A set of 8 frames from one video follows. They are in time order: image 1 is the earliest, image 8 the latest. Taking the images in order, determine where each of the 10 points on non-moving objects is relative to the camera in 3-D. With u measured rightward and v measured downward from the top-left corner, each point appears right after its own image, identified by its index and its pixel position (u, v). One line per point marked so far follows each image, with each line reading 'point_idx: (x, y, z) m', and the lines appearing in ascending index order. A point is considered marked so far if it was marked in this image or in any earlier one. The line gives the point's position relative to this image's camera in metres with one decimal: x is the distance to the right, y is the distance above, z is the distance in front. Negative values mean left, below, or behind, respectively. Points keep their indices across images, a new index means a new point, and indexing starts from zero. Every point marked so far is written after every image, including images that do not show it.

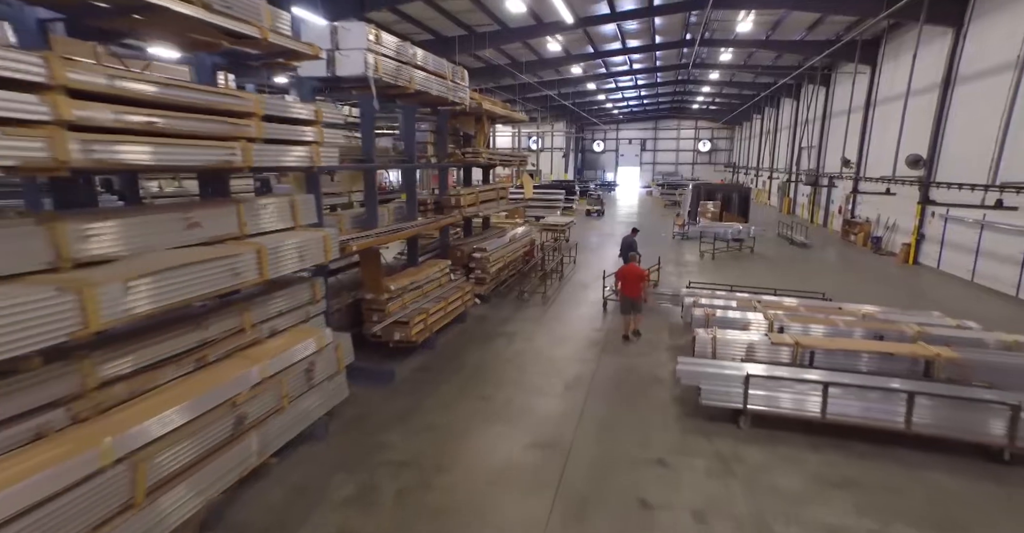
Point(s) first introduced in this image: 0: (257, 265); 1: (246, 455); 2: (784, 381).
0: (-2.0, 0.0, +3.7) m
1: (-1.9, -1.4, +3.4) m
2: (+2.4, -1.0, +4.3) m
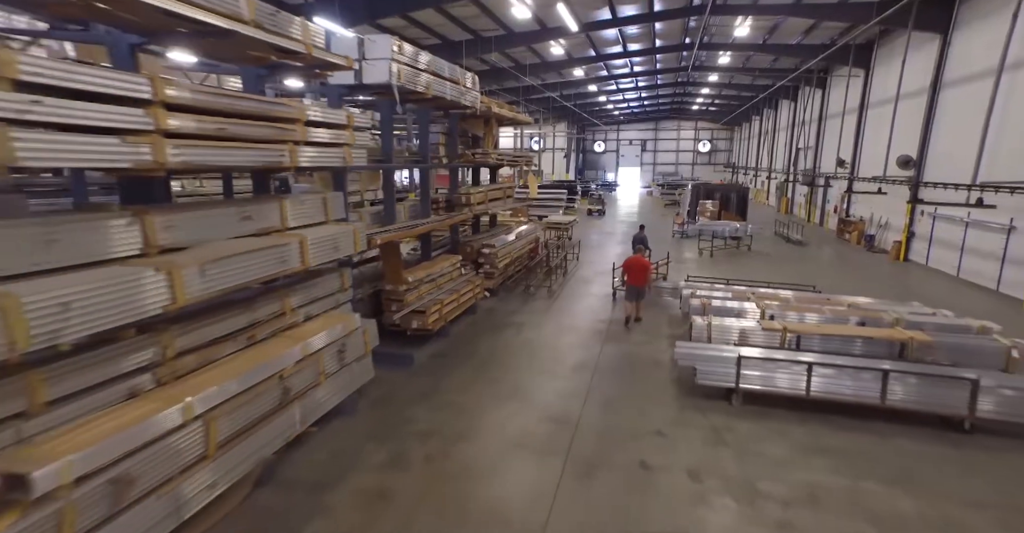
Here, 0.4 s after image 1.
0: (-1.8, +0.1, +4.1) m
1: (-1.8, -1.3, +3.9) m
2: (+2.6, -0.9, +4.7) m
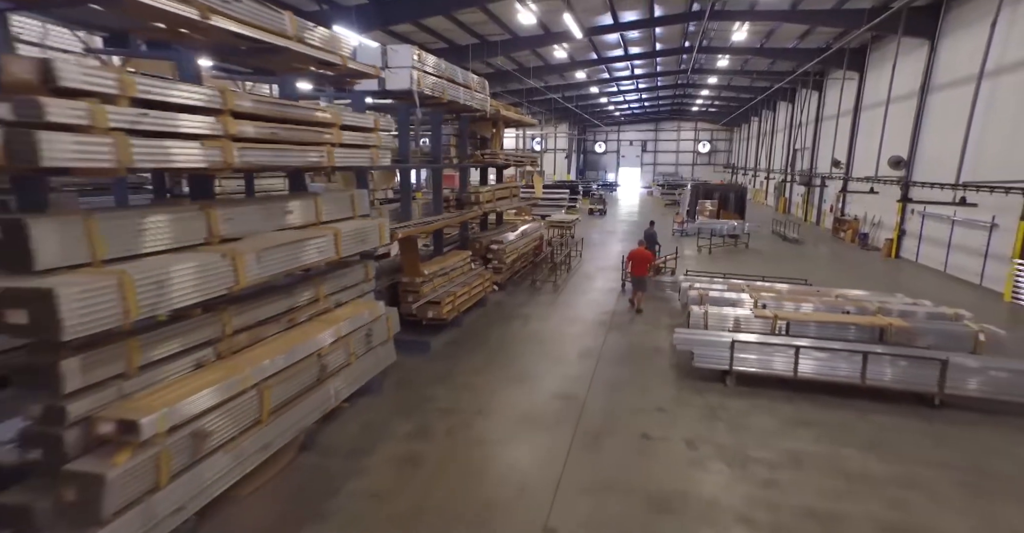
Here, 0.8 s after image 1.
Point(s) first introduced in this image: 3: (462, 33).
0: (-1.7, +0.2, +4.6) m
1: (-1.7, -1.2, +4.3) m
2: (+2.7, -0.8, +5.2) m
3: (-1.3, +6.0, +12.5) m
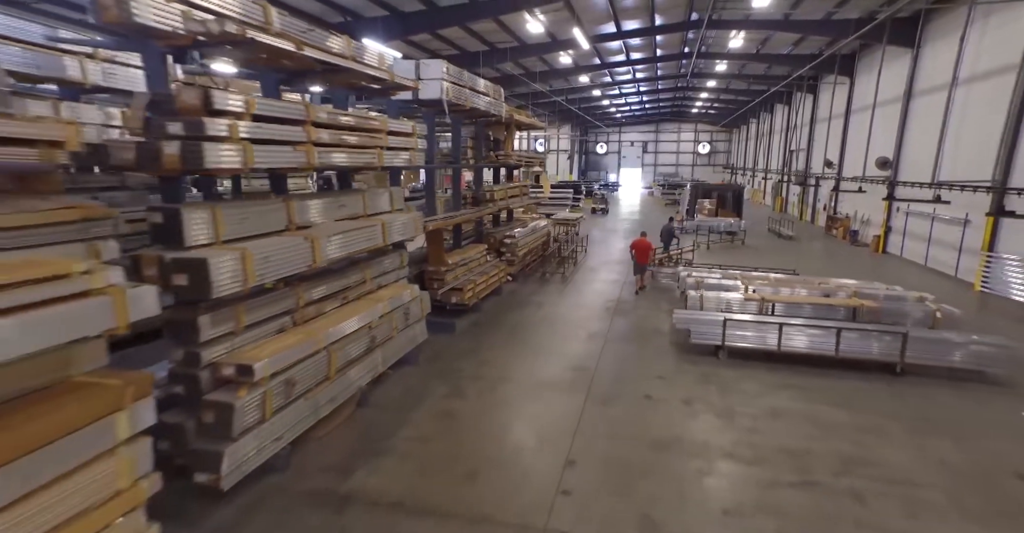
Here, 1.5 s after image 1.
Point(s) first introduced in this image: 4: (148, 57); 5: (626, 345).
0: (-1.4, +0.4, +5.4) m
1: (-1.4, -1.0, +5.1) m
2: (+3.0, -0.7, +5.9) m
3: (-1.0, +6.2, +13.3) m
4: (-2.4, +1.4, +3.2) m
5: (+1.6, -1.1, +6.6) m
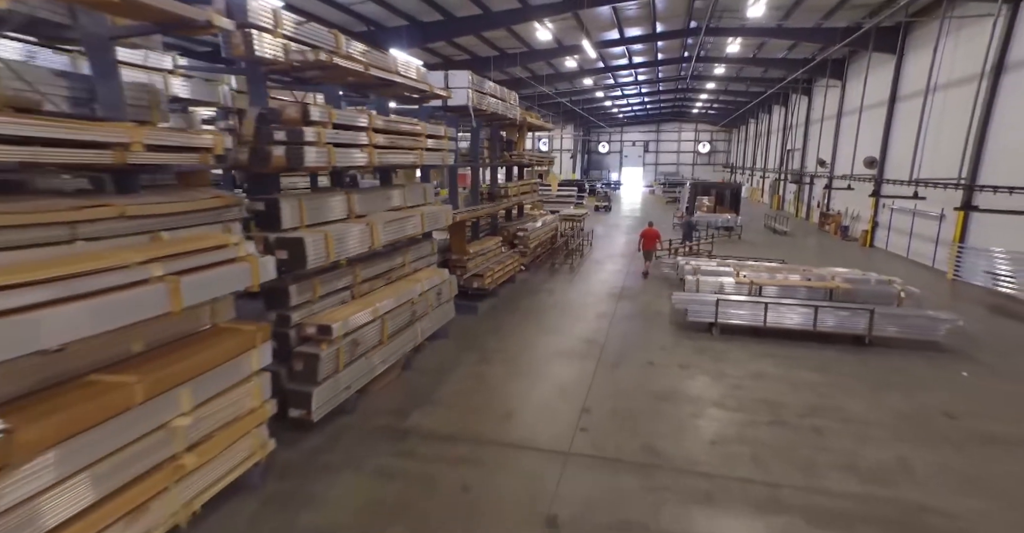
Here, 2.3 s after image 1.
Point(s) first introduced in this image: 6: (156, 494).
0: (-1.2, +0.6, +6.2) m
1: (-1.2, -0.8, +6.0) m
2: (+3.2, -0.5, +6.8) m
3: (-0.8, +6.4, +14.1) m
4: (-2.2, +1.6, +4.1) m
5: (+1.8, -0.9, +7.5) m
6: (-2.0, -1.3, +2.7) m
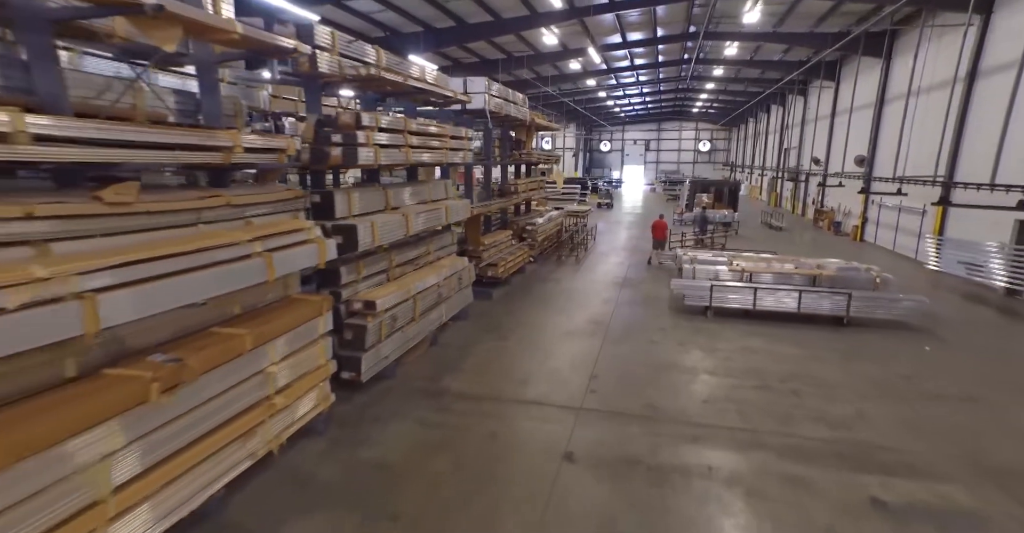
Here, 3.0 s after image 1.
0: (-1.0, +0.7, +6.9) m
1: (-1.0, -0.7, +6.7) m
2: (+3.4, -0.3, +7.5) m
3: (-0.5, +6.6, +14.8) m
4: (-2.0, +1.7, +4.8) m
5: (+2.0, -0.7, +8.2) m
6: (-1.8, -1.1, +3.4) m
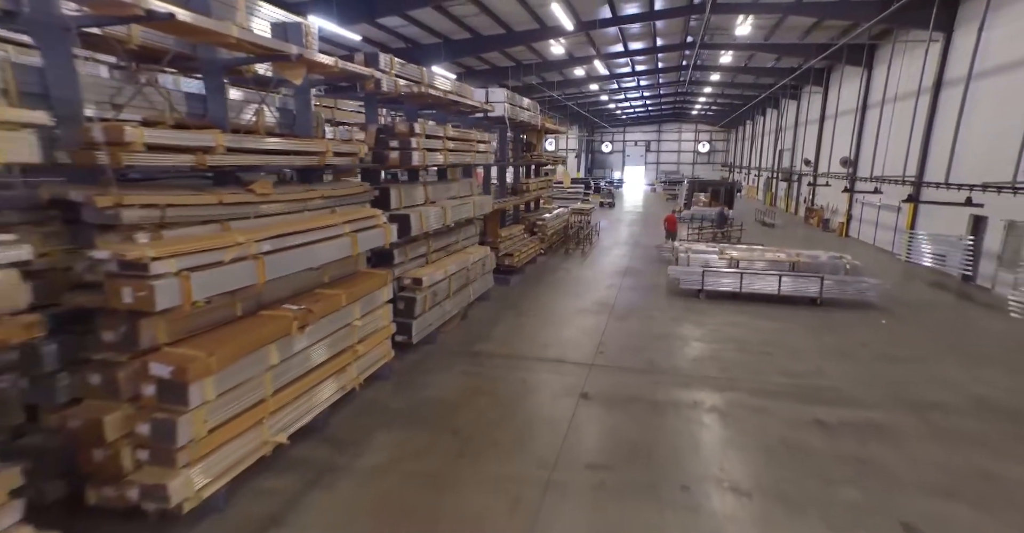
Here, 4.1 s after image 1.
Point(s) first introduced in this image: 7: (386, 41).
0: (-0.7, +0.9, +8.0) m
1: (-0.7, -0.5, +7.7) m
2: (+3.7, -0.1, +8.5) m
3: (-0.2, +6.8, +15.9) m
4: (-1.7, +1.9, +5.9) m
5: (+2.3, -0.5, +9.2) m
6: (-1.5, -0.9, +4.5) m
7: (-3.2, +5.8, +12.4) m
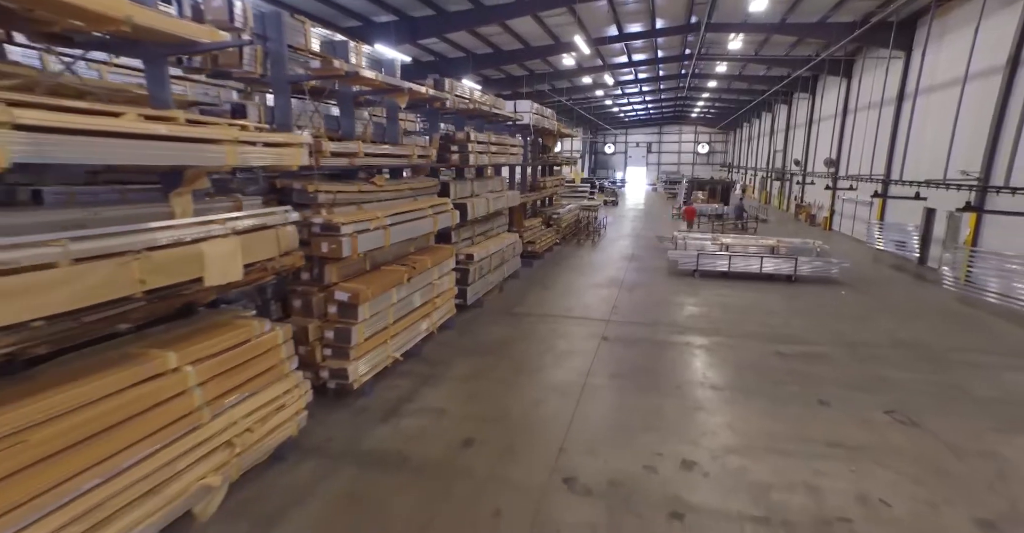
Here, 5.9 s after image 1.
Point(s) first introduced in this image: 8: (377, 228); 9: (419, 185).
0: (-0.2, +1.2, +9.5) m
1: (-0.2, -0.1, +9.3) m
2: (+4.2, +0.2, +10.1) m
3: (+0.3, +7.1, +17.4) m
4: (-1.2, +2.2, +7.4) m
5: (+2.8, -0.2, +10.7) m
6: (-1.1, -0.6, +6.0) m
7: (-2.7, +6.1, +14.0) m
8: (-1.3, +0.4, +4.8) m
9: (-1.3, +1.1, +6.3) m
